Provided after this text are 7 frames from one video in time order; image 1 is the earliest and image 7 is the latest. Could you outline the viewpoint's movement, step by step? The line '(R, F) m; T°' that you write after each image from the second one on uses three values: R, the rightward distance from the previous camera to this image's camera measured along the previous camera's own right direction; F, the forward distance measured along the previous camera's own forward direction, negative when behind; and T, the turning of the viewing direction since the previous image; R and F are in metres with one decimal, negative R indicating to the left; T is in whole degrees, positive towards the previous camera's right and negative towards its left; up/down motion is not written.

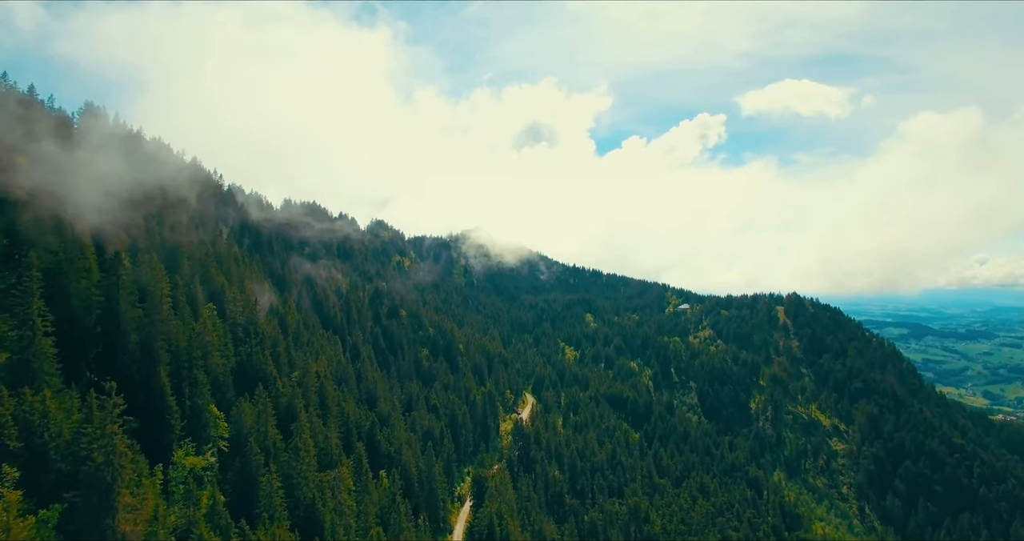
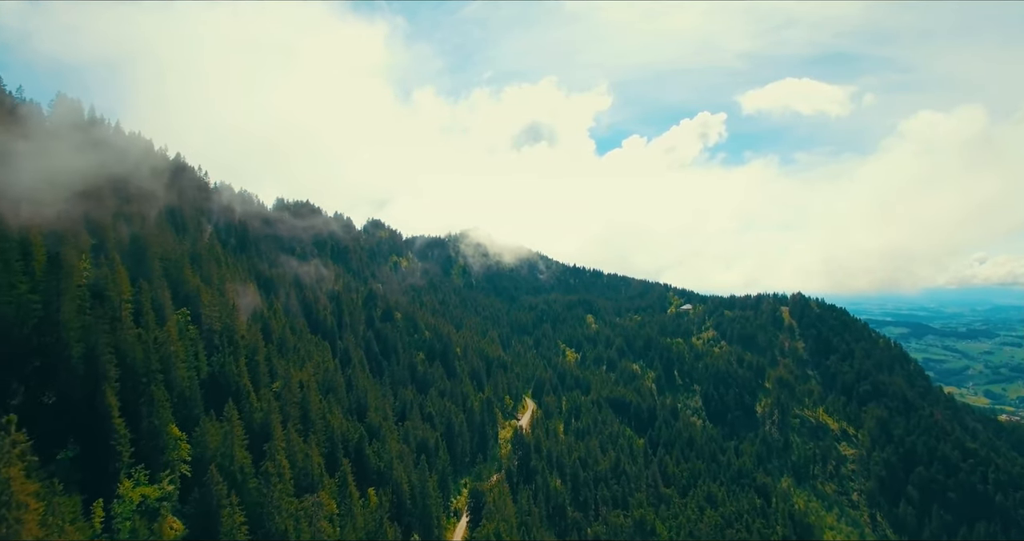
(+0.3, +7.3) m; 0°
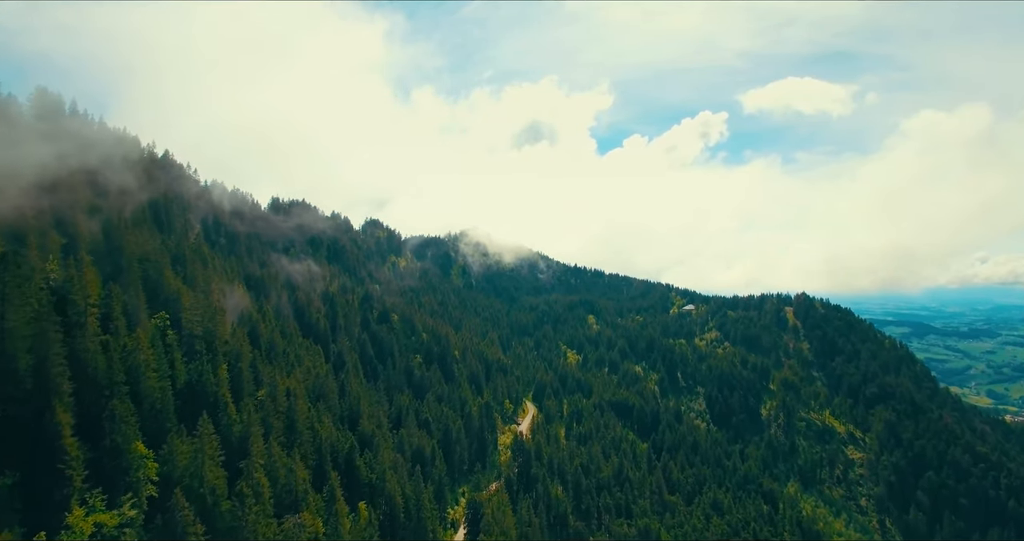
(+0.3, +5.2) m; 0°
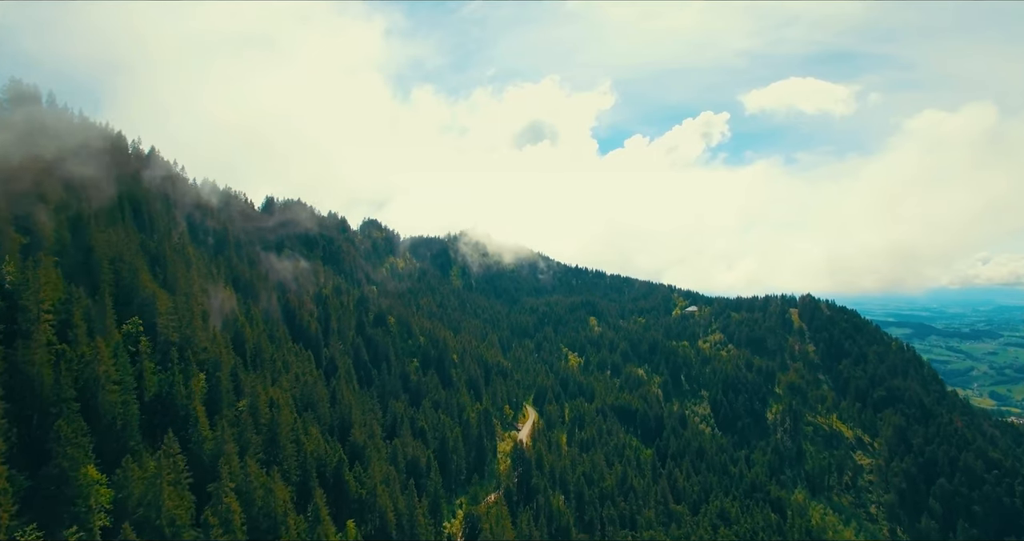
(+0.2, +5.9) m; 0°
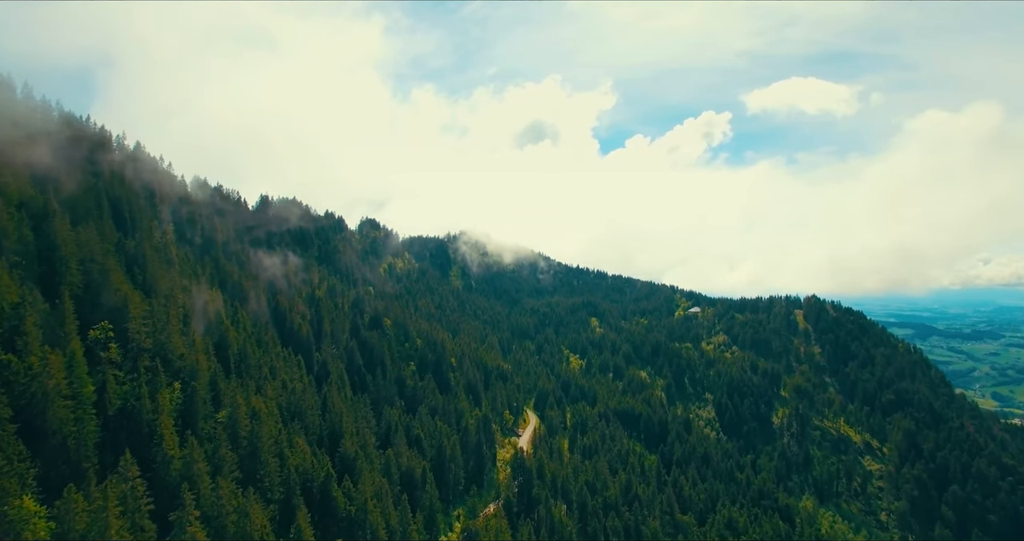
(+0.1, +5.9) m; 0°
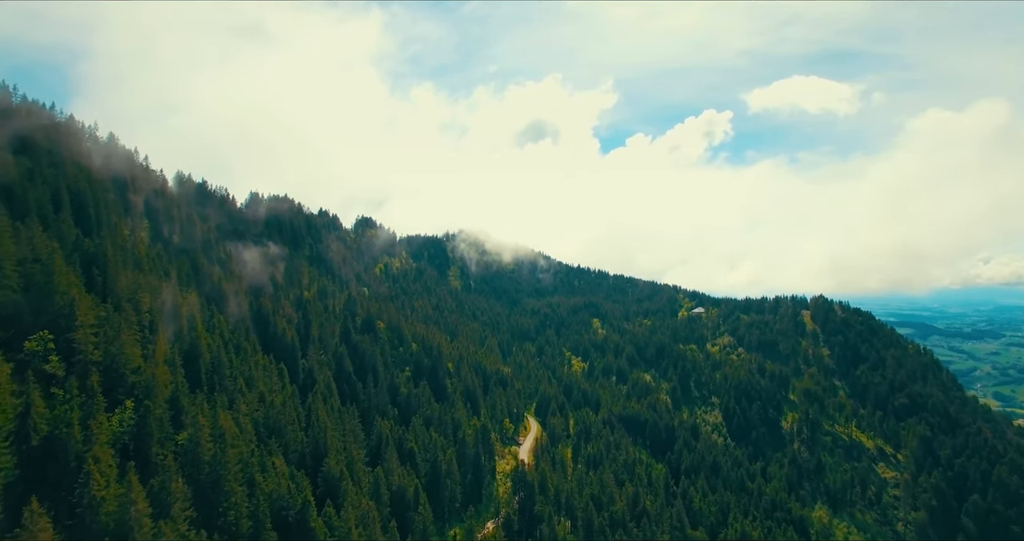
(-0.2, +9.3) m; 0°
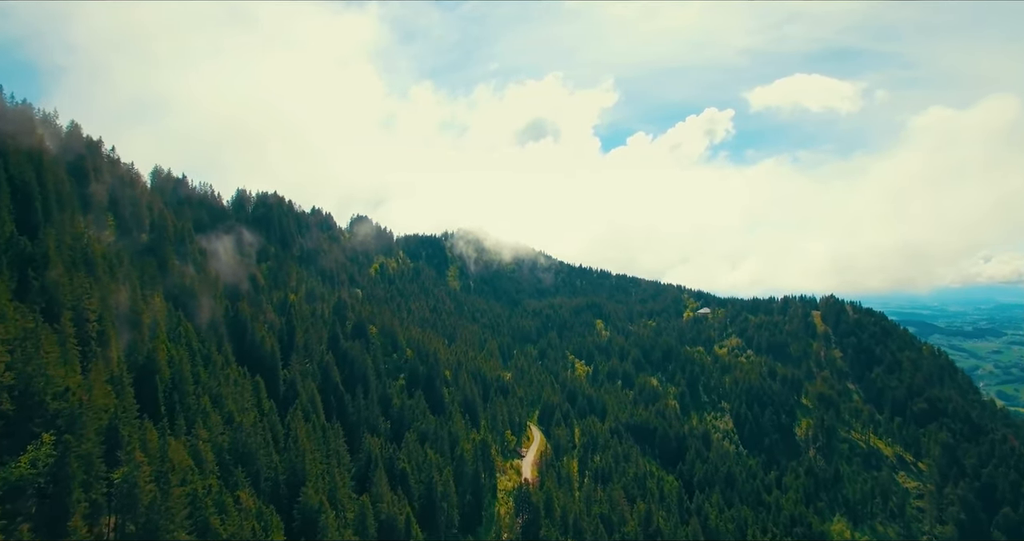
(-0.5, +11.5) m; 0°
